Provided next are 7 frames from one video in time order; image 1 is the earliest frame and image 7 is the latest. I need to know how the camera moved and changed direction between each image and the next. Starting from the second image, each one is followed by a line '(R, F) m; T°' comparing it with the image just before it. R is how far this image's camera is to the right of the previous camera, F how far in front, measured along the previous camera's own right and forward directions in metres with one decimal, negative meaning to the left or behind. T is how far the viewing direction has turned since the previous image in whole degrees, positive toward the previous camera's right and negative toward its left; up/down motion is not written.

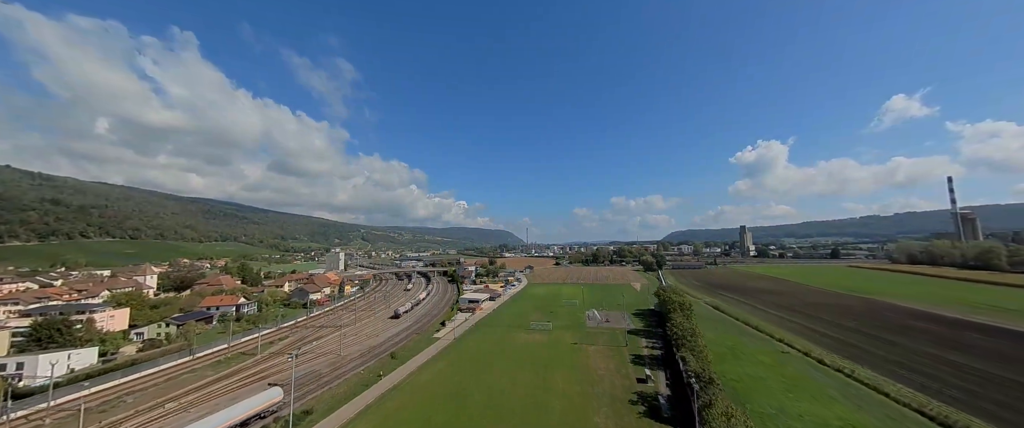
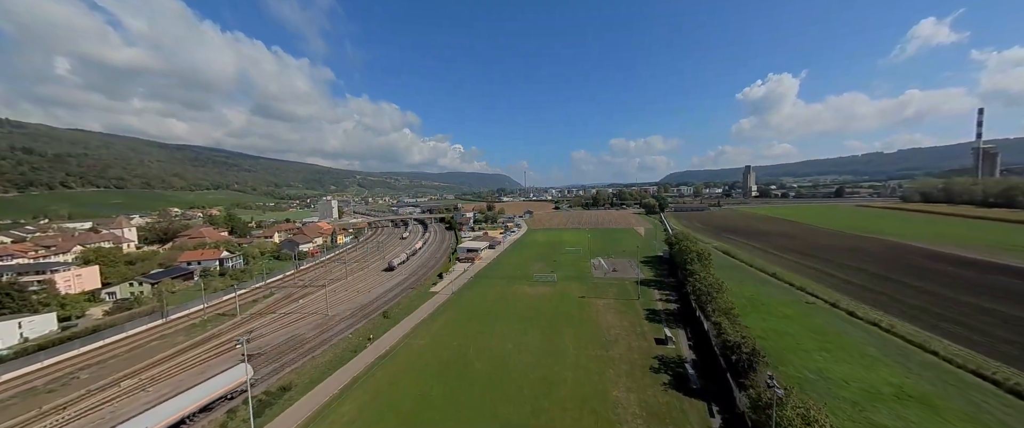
(-0.4, +5.1) m; 0°
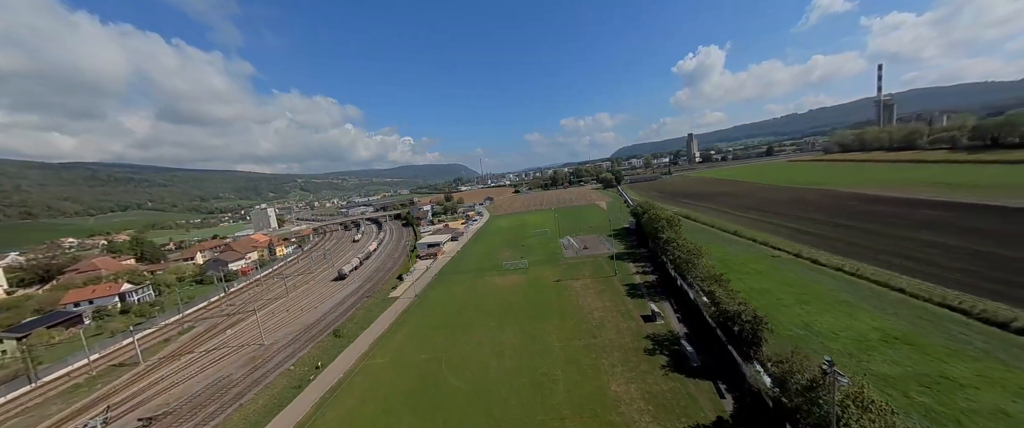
(-0.1, +3.4) m; +7°
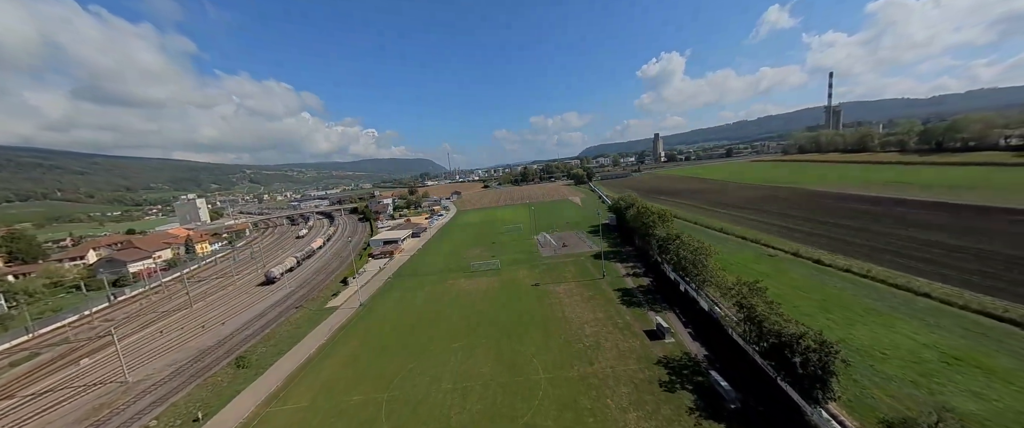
(-0.2, +5.7) m; +6°
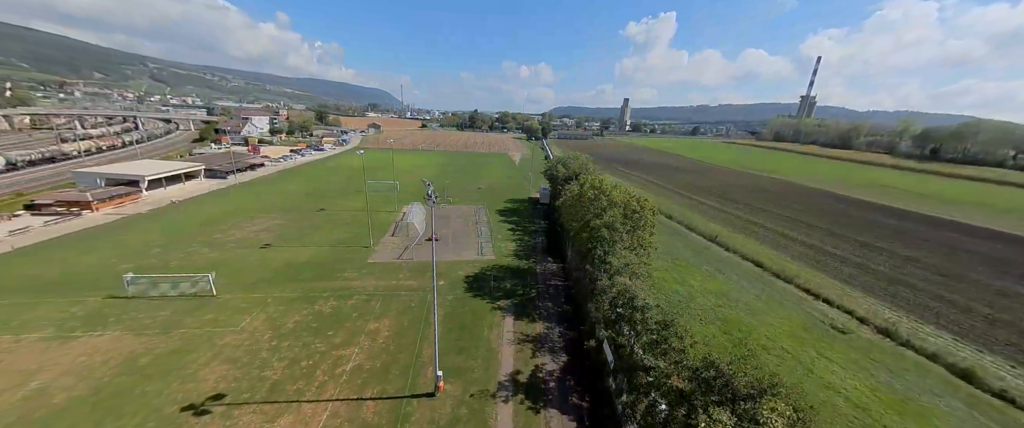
(+8.2, +19.5) m; +9°
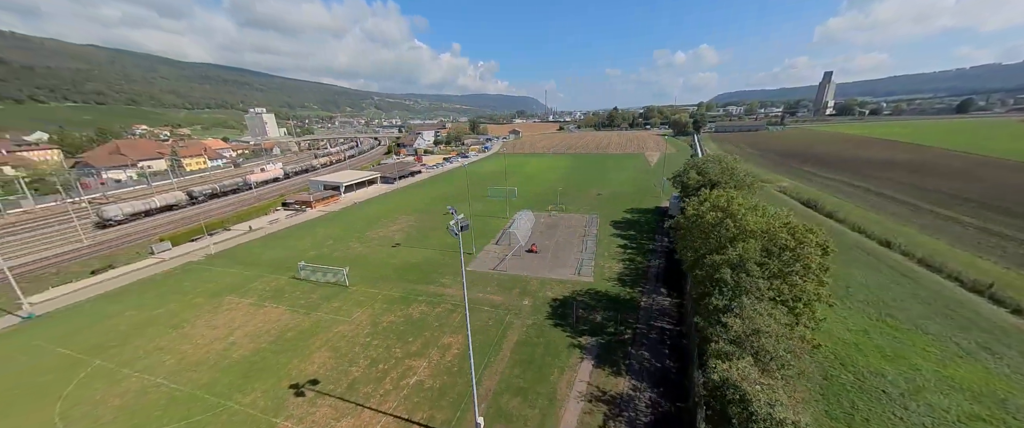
(+1.7, +1.9) m; -25°
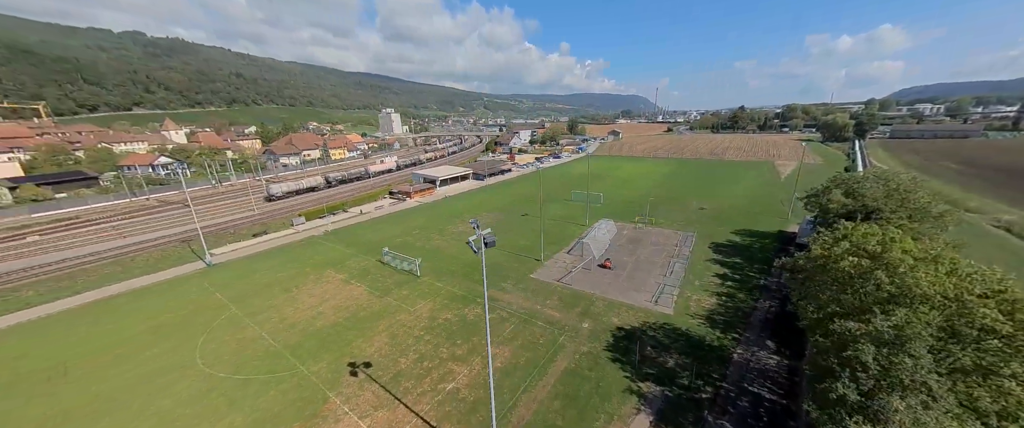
(+1.0, +1.0) m; -17°
